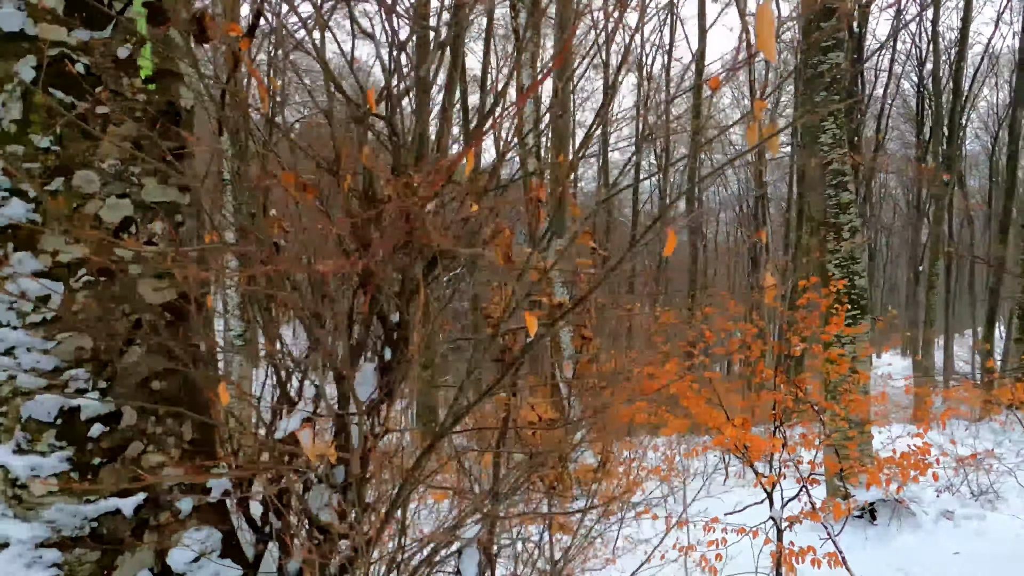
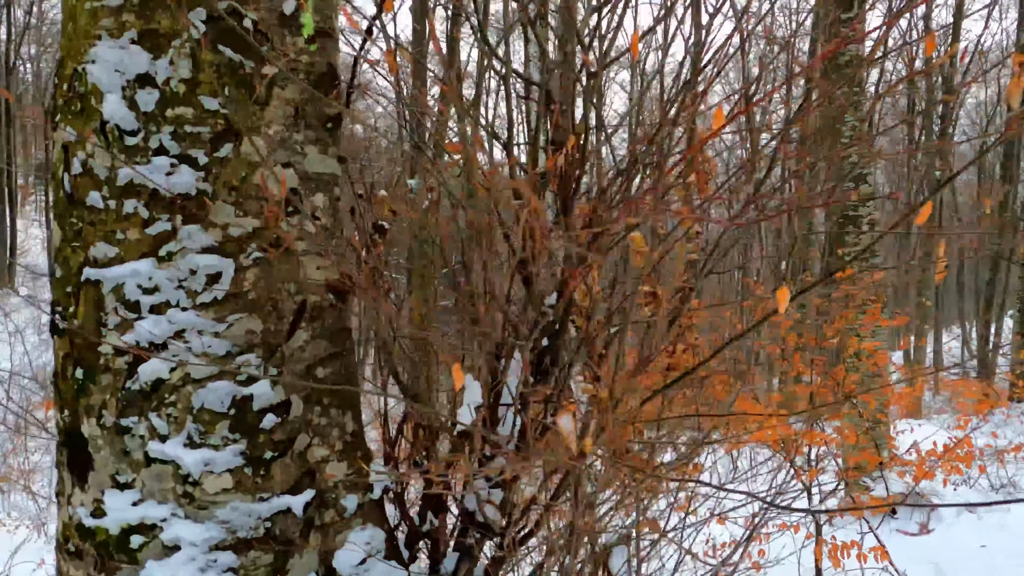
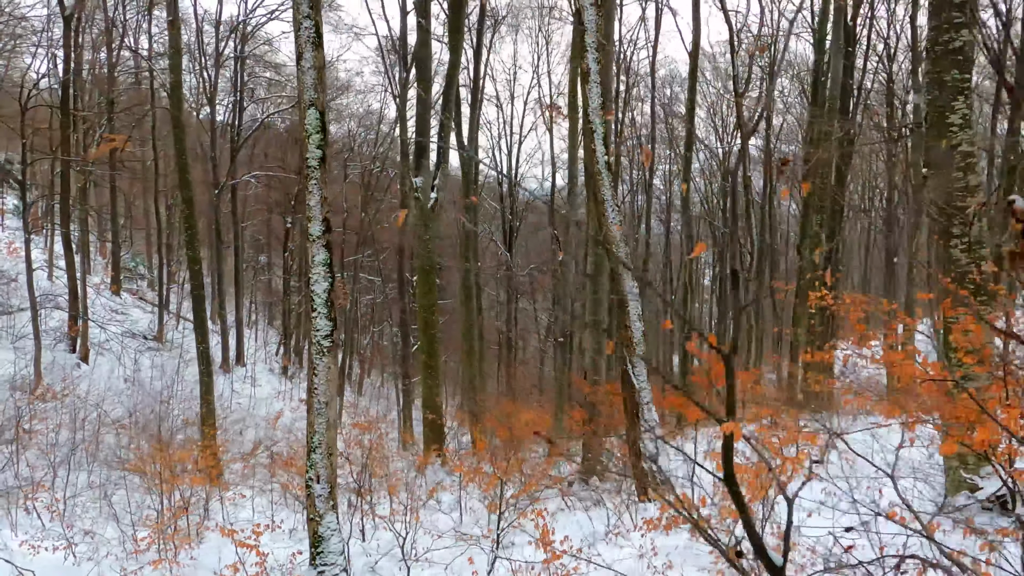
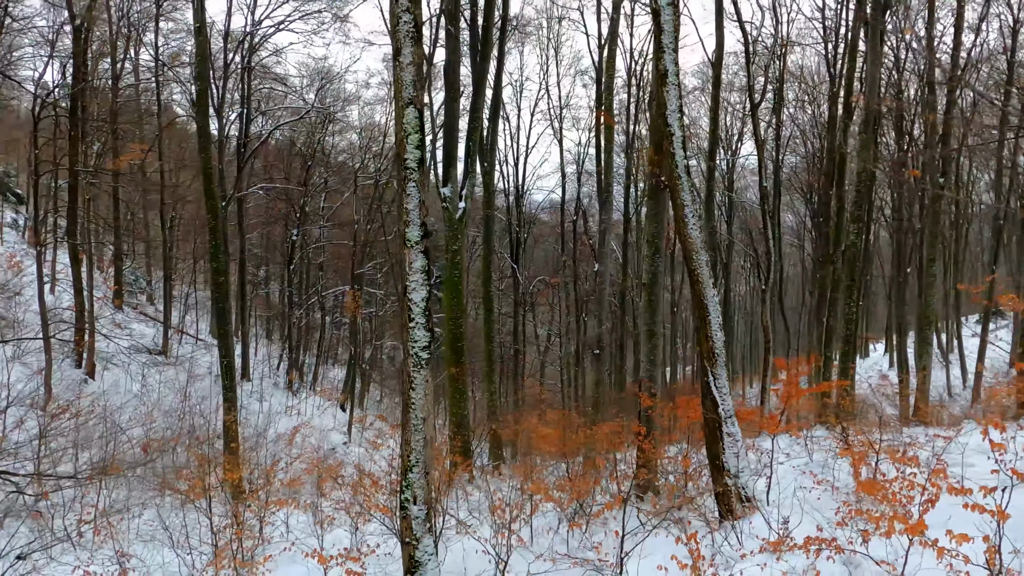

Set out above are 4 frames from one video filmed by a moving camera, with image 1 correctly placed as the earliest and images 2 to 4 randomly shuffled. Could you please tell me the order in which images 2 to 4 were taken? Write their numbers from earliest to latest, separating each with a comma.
2, 3, 4
